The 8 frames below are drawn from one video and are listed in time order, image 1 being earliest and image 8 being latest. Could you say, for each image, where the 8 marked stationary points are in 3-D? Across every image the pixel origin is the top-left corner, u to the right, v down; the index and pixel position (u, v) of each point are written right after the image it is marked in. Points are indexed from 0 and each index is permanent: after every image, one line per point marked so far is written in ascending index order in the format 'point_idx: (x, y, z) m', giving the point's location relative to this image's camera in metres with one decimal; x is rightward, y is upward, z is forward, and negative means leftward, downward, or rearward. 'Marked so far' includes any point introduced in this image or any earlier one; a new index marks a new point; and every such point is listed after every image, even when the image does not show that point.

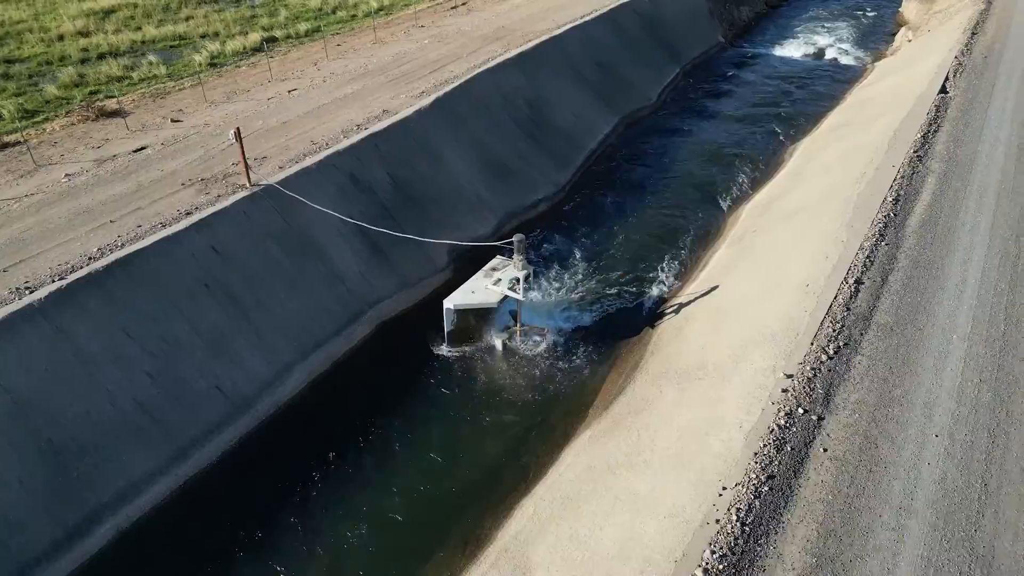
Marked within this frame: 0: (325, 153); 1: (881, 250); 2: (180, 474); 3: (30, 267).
0: (-4.4, +3.1, +17.3) m
1: (+6.9, +0.7, +14.1) m
2: (-5.6, -3.1, +12.4) m
3: (-8.7, +0.4, +13.4) m
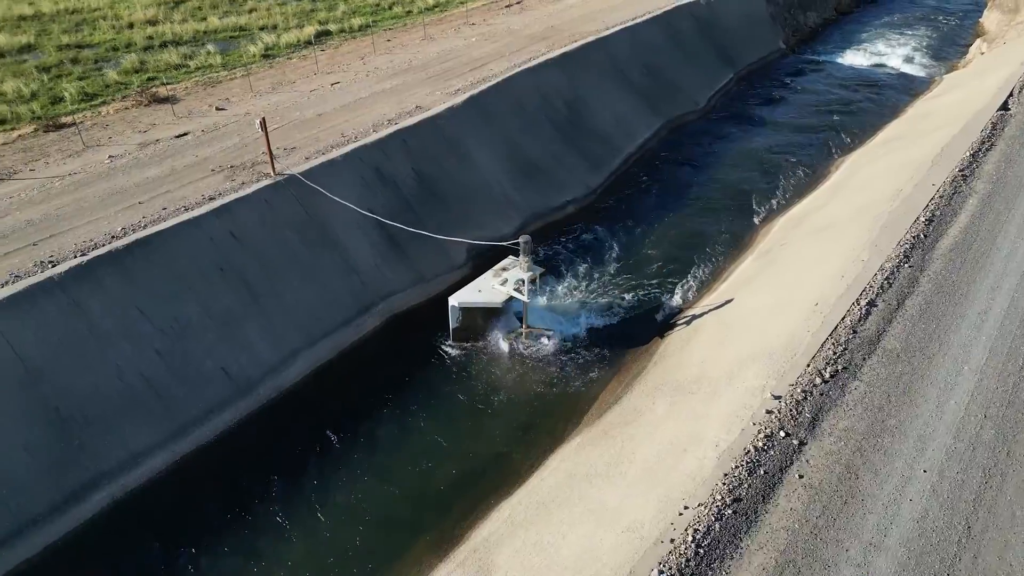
0: (-3.8, +3.3, +17.6) m
1: (+7.0, +0.3, +13.4) m
2: (-5.8, -2.8, +12.9) m
3: (-8.6, +0.8, +14.1) m
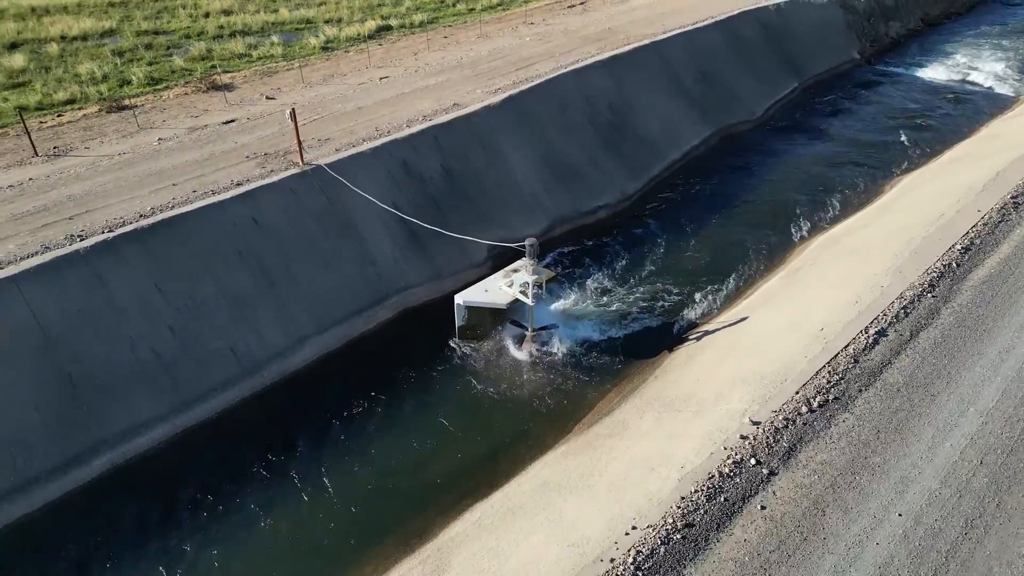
0: (-3.1, +3.5, +17.9) m
1: (+6.9, -0.2, +12.6) m
2: (-6.0, -2.4, +13.4) m
3: (-8.4, +1.4, +14.9) m
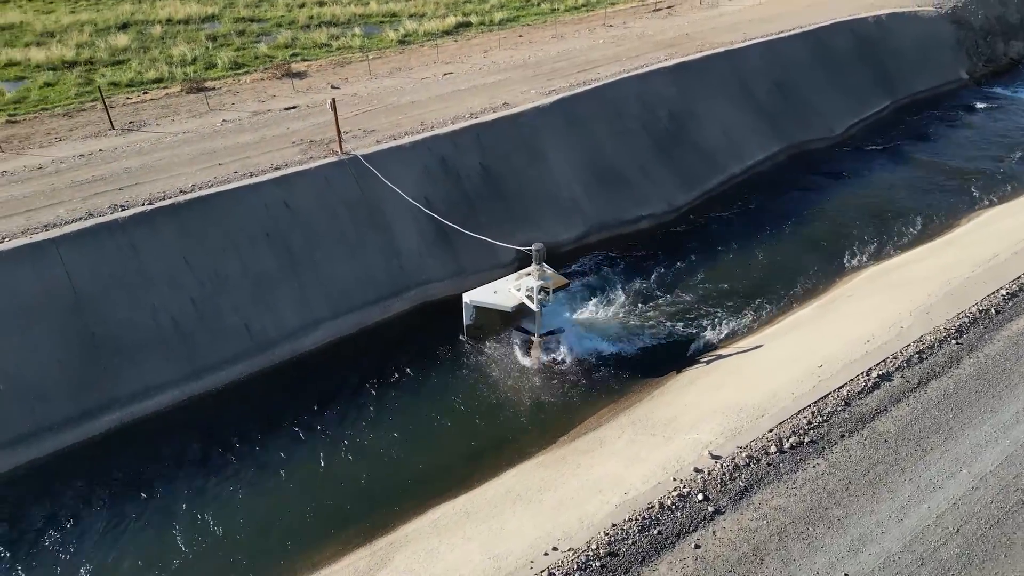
0: (-2.2, +3.7, +18.1) m
1: (+6.7, -0.9, +11.5) m
2: (-6.2, -1.9, +14.2) m
3: (-8.0, +2.1, +15.9) m
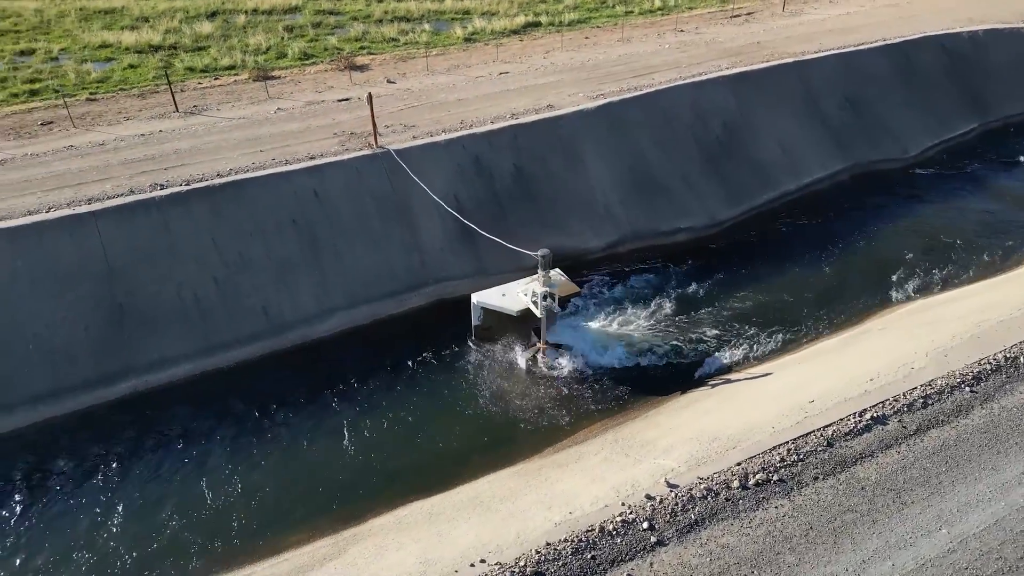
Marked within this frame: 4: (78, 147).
0: (-1.3, +3.8, +18.2) m
1: (+6.3, -1.5, +10.6) m
2: (-6.2, -1.5, +14.8) m
3: (-7.4, +2.6, +16.8) m
4: (-10.7, +3.5, +18.4) m
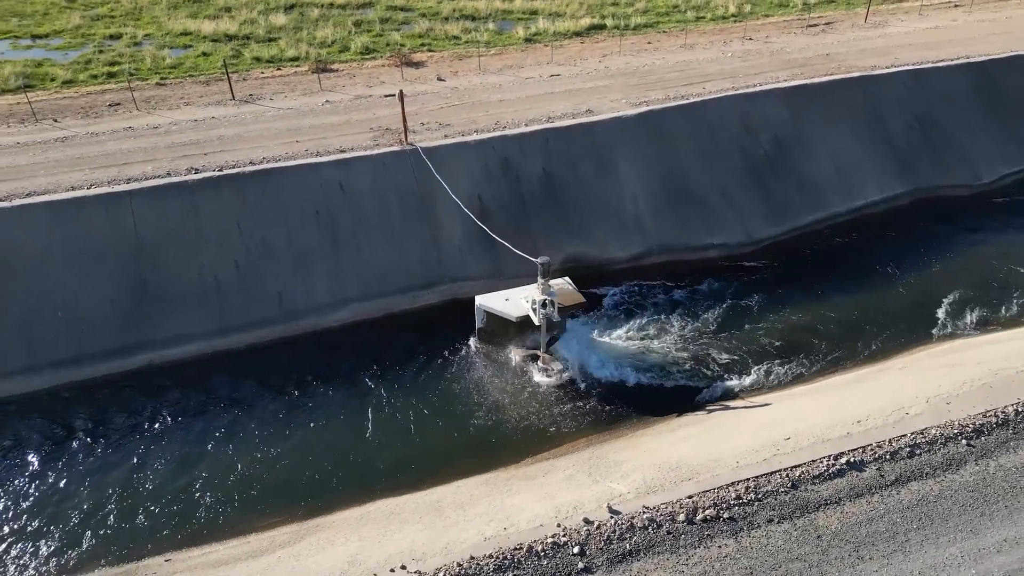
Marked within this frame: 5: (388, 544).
0: (-0.5, +3.7, +18.2) m
1: (+5.7, -2.1, +9.8) m
2: (-6.1, -1.2, +15.4) m
3: (-6.9, +3.0, +17.4) m
4: (-9.8, +4.1, +19.4) m
5: (-1.4, -3.1, +9.2) m
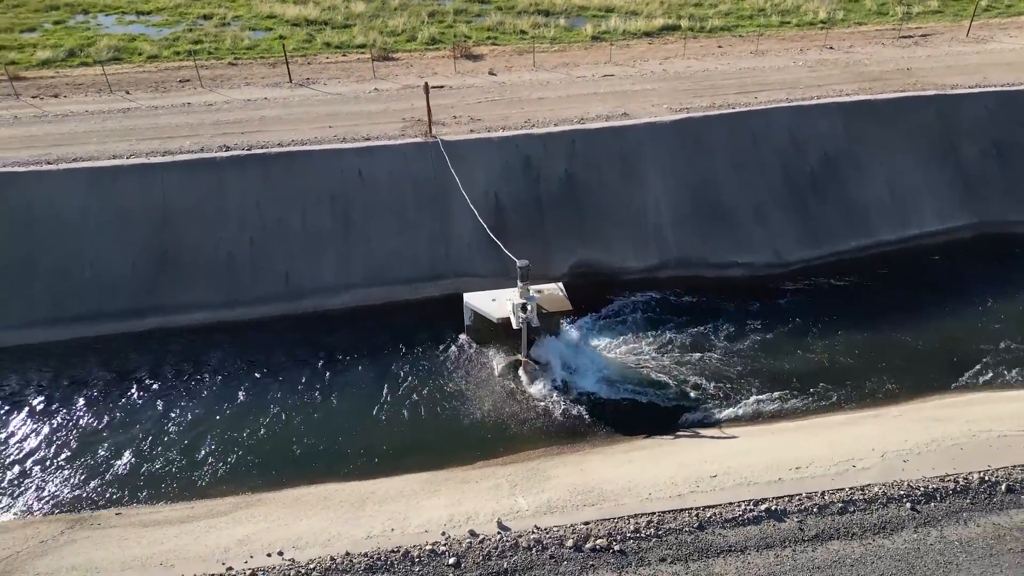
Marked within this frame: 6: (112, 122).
0: (+0.1, +3.8, +18.0) m
1: (+4.5, -2.6, +8.9) m
2: (-6.3, -0.6, +16.1) m
3: (-6.3, +3.7, +18.2) m
4: (-8.9, +5.1, +20.6) m
5: (-2.7, -3.0, +9.3) m
6: (-10.4, +4.3, +19.4) m
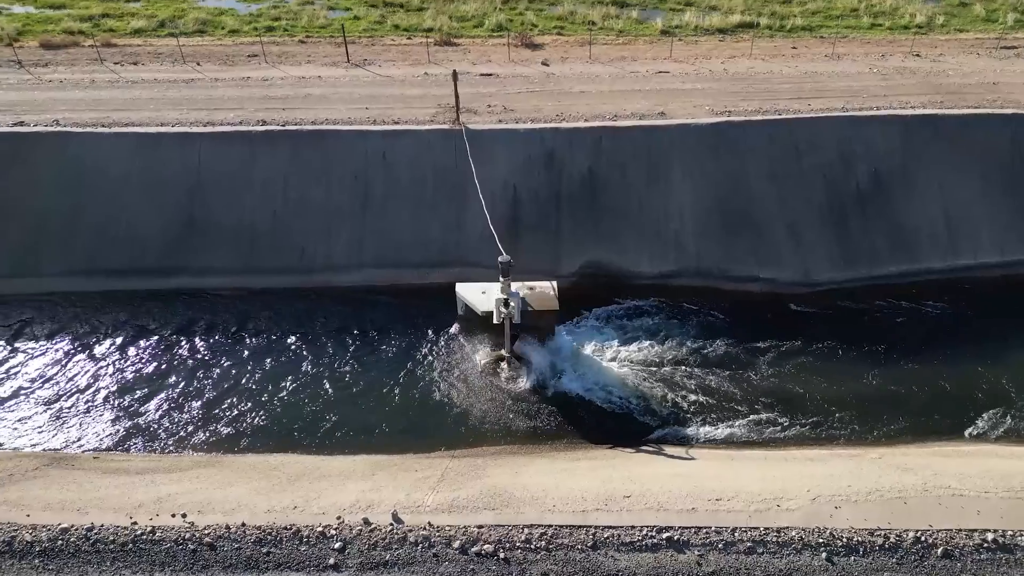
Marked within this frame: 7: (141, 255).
0: (+0.8, +3.9, +17.8) m
1: (+3.3, -3.0, +8.3) m
2: (-6.2, +0.1, +16.9) m
3: (-5.6, +4.4, +18.9) m
4: (-7.6, +6.0, +21.5) m
5: (-3.9, -2.7, +9.7) m
6: (-9.3, +5.4, +20.5) m
7: (-8.4, +0.7, +17.0) m
